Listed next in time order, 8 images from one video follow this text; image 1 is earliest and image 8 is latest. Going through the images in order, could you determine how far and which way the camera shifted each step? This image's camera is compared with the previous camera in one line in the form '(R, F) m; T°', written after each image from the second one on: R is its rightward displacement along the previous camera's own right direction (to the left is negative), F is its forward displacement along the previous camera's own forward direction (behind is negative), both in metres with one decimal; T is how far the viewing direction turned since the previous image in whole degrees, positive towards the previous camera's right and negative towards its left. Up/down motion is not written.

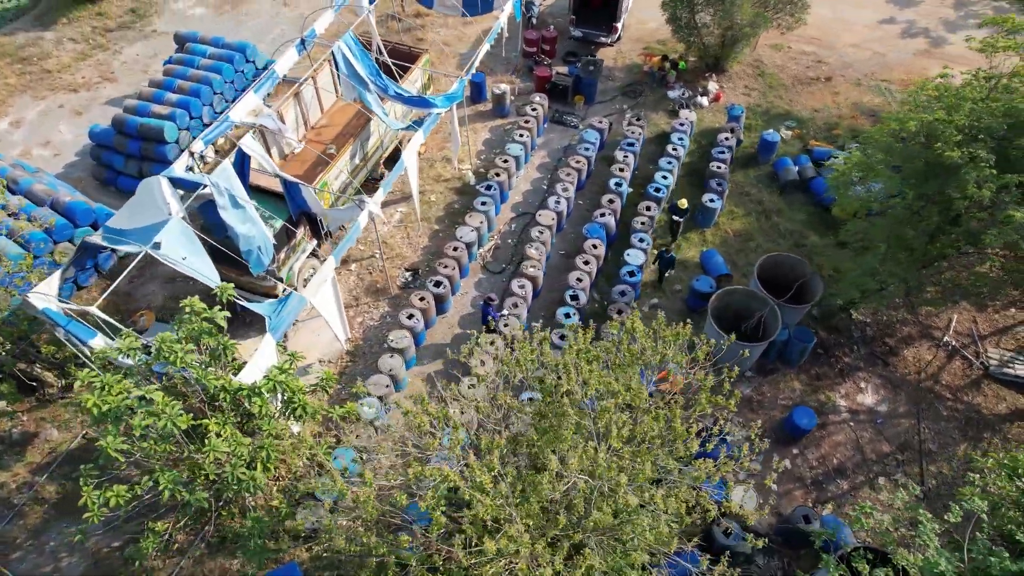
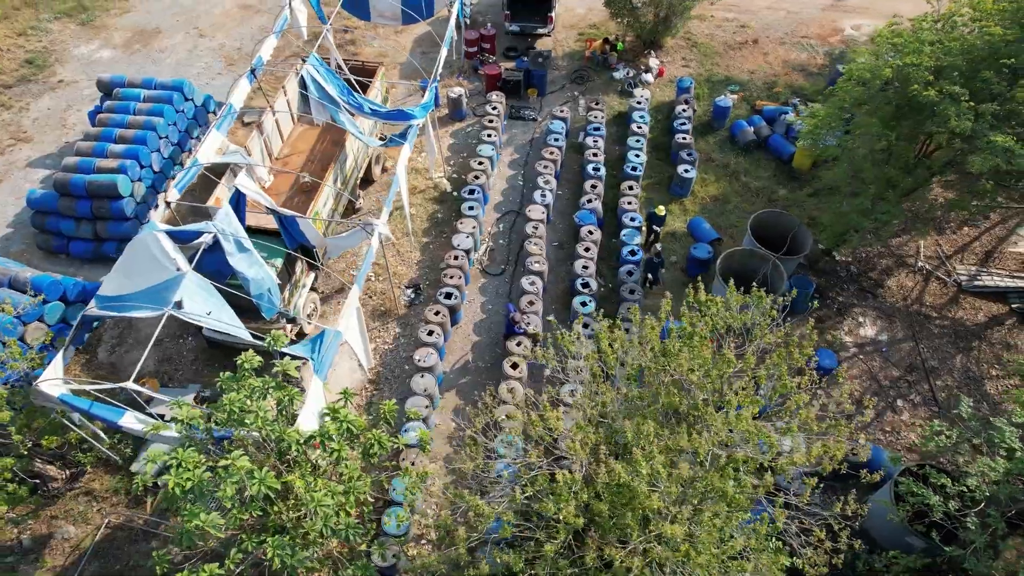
(-1.9, +0.2) m; +7°
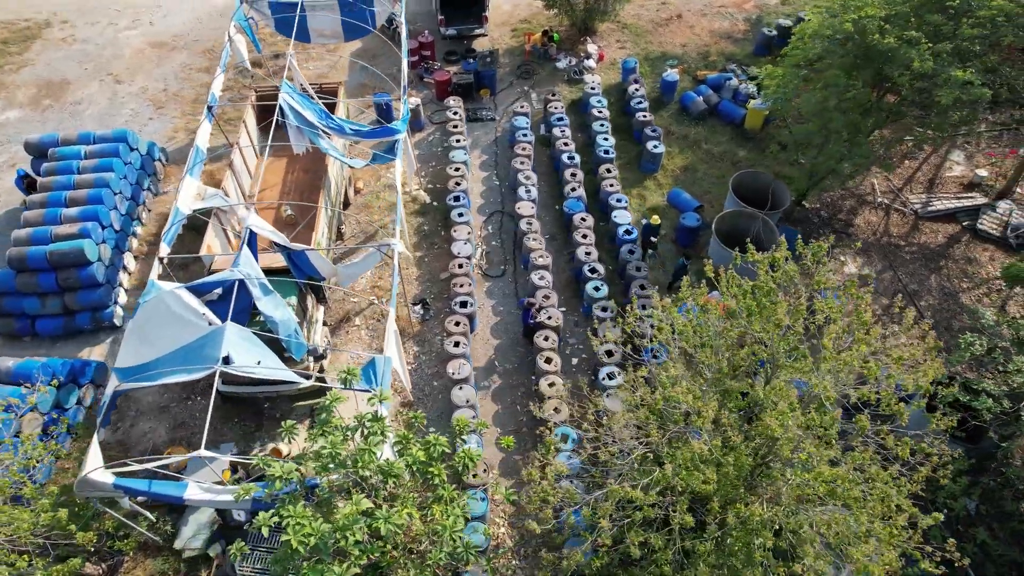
(-2.0, +0.1) m; +7°
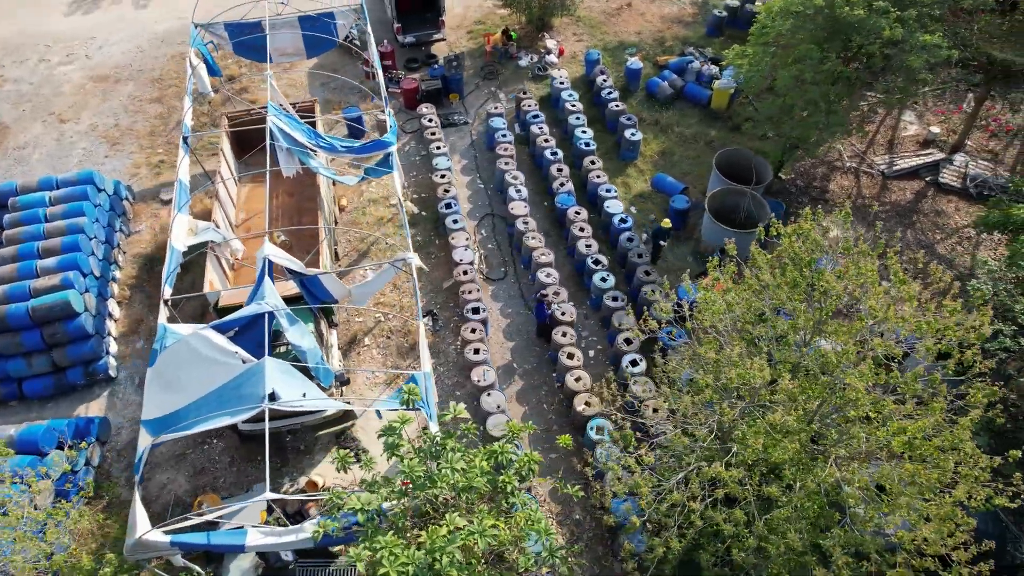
(-1.3, +0.1) m; +5°
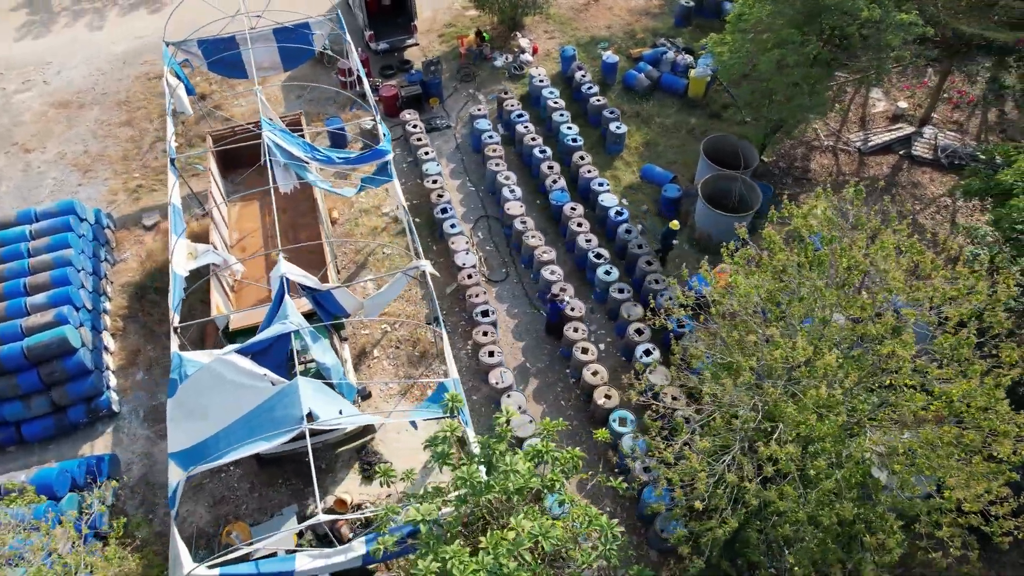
(-0.9, 0.0) m; +3°
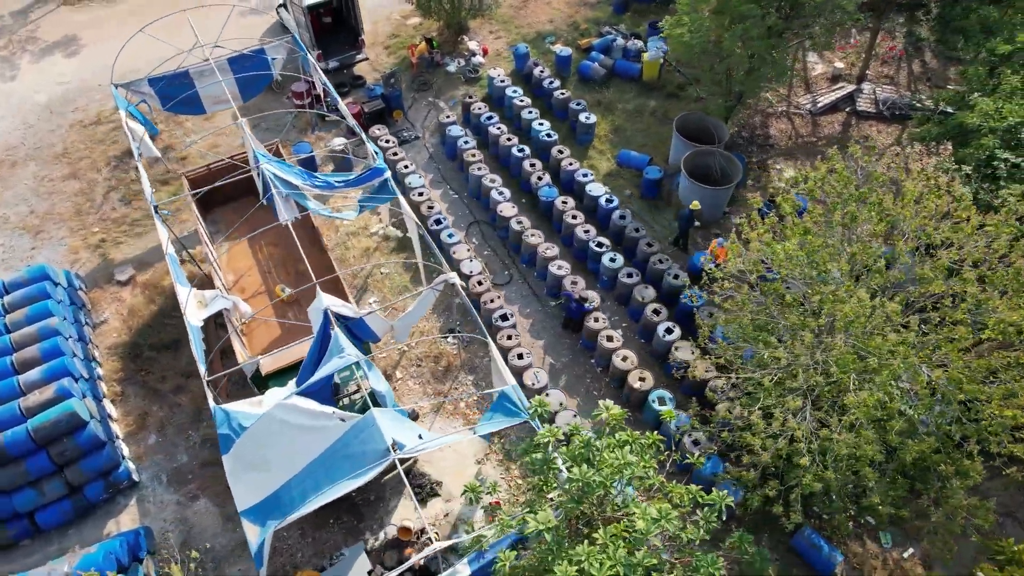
(-1.7, +0.1) m; +6°
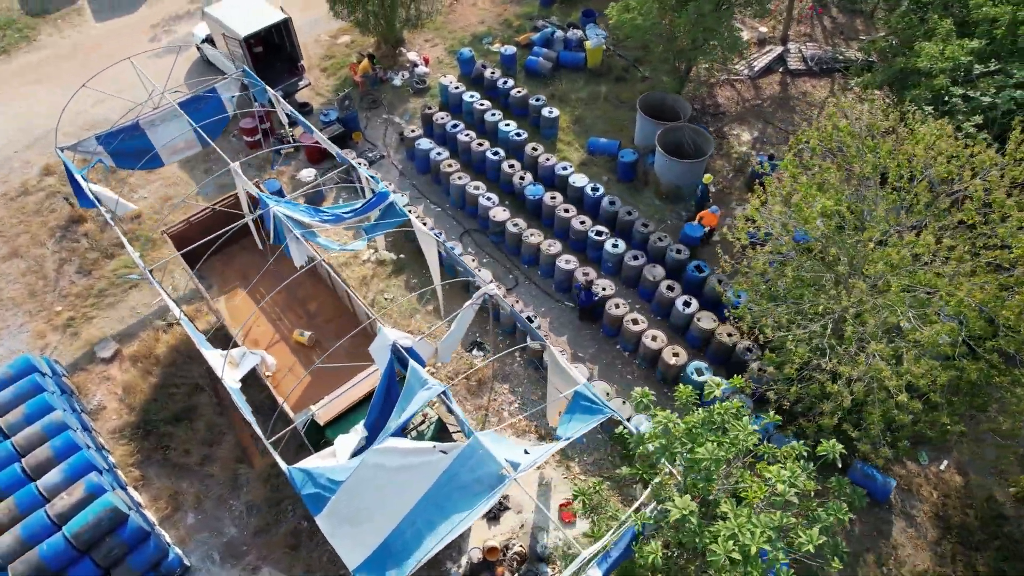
(-2.1, +0.2) m; +8°
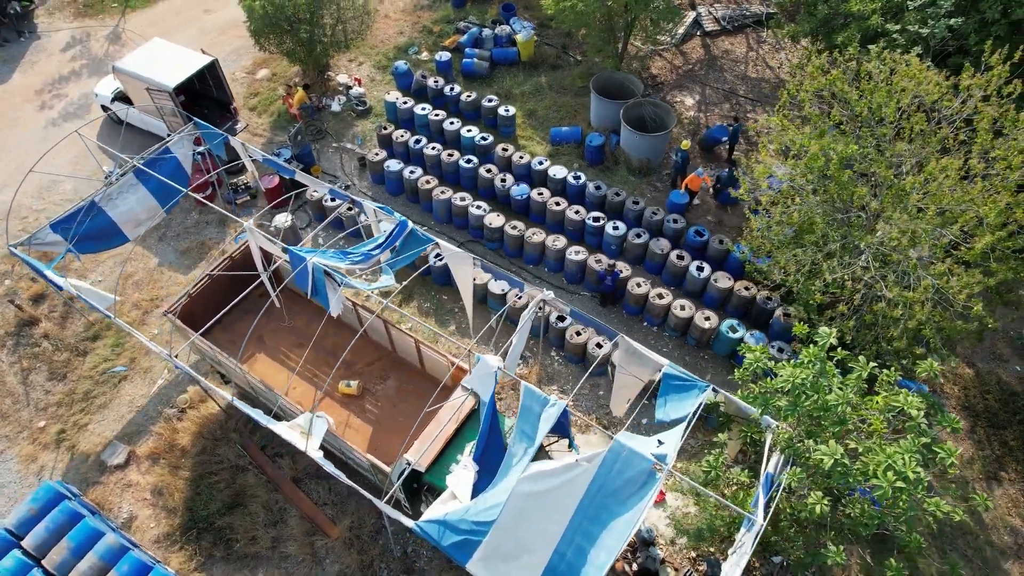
(-2.5, +0.3) m; +9°
